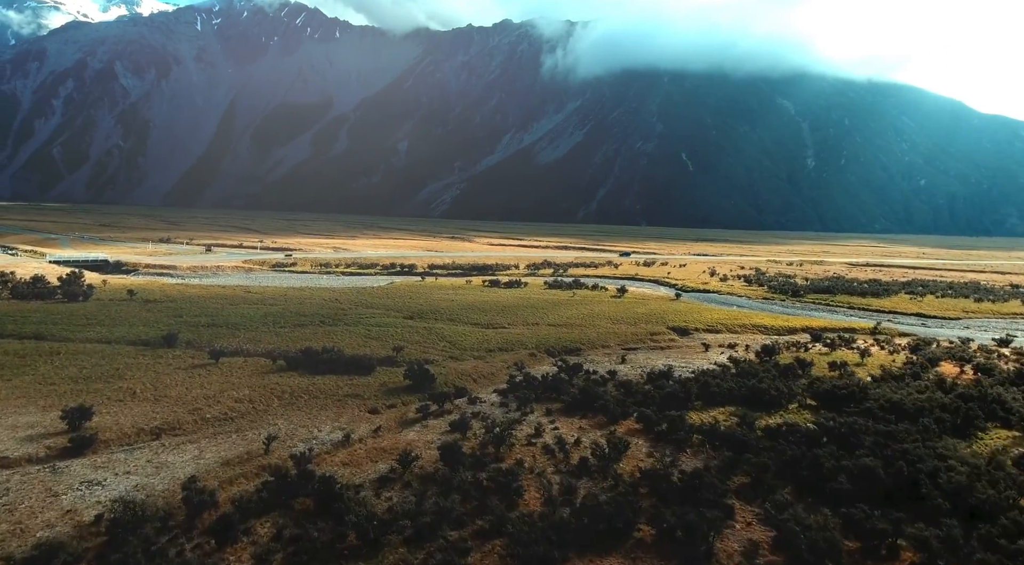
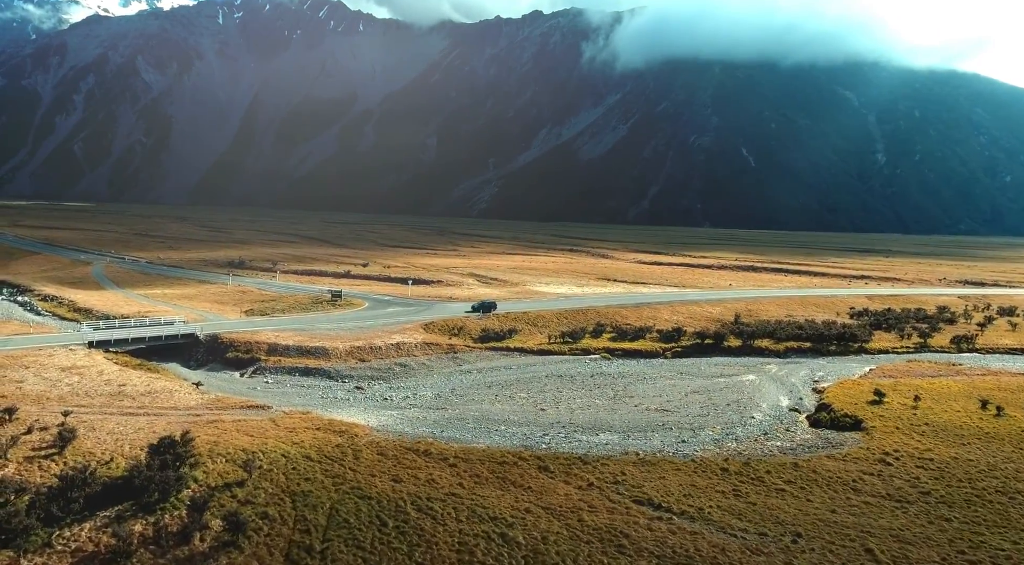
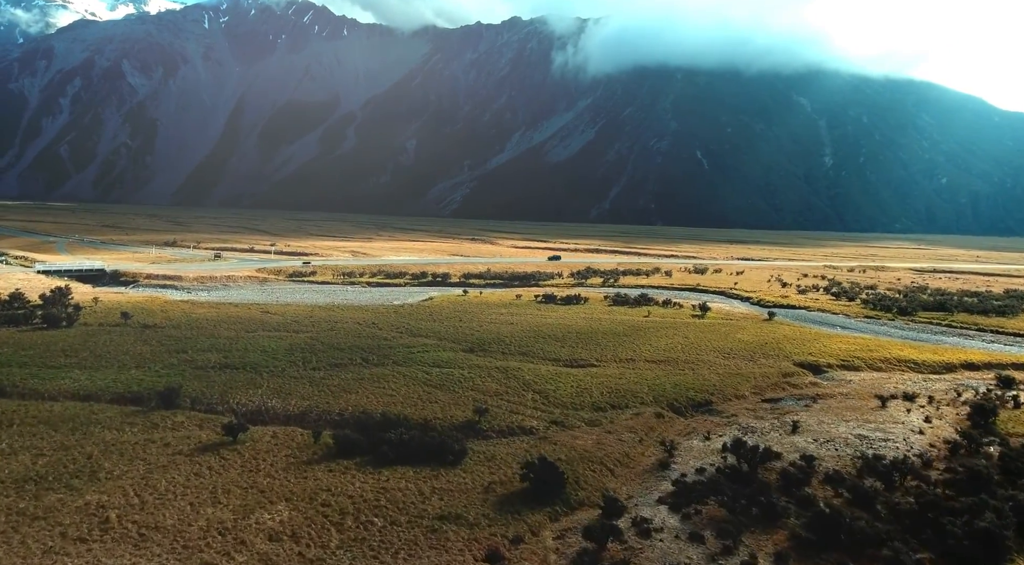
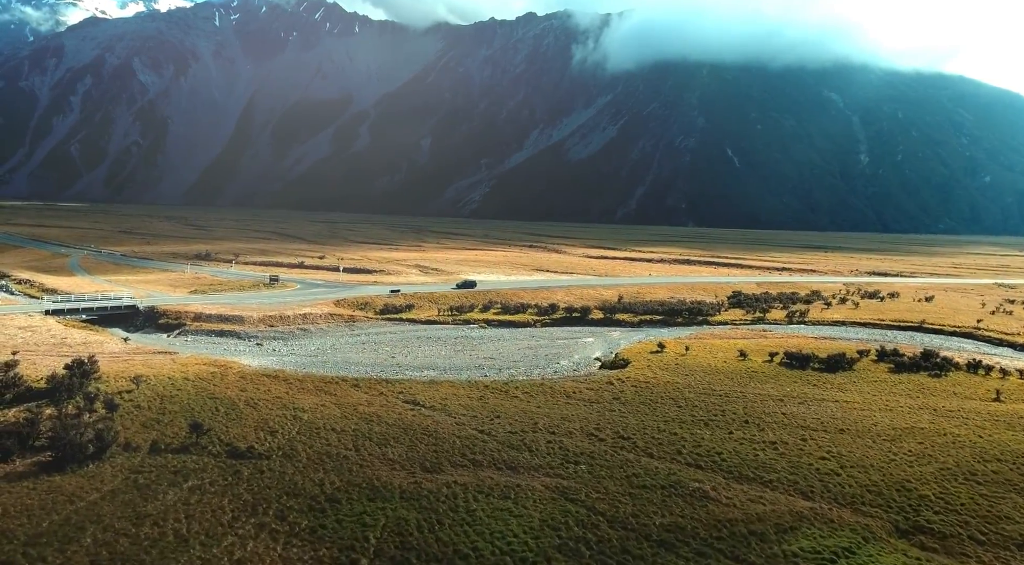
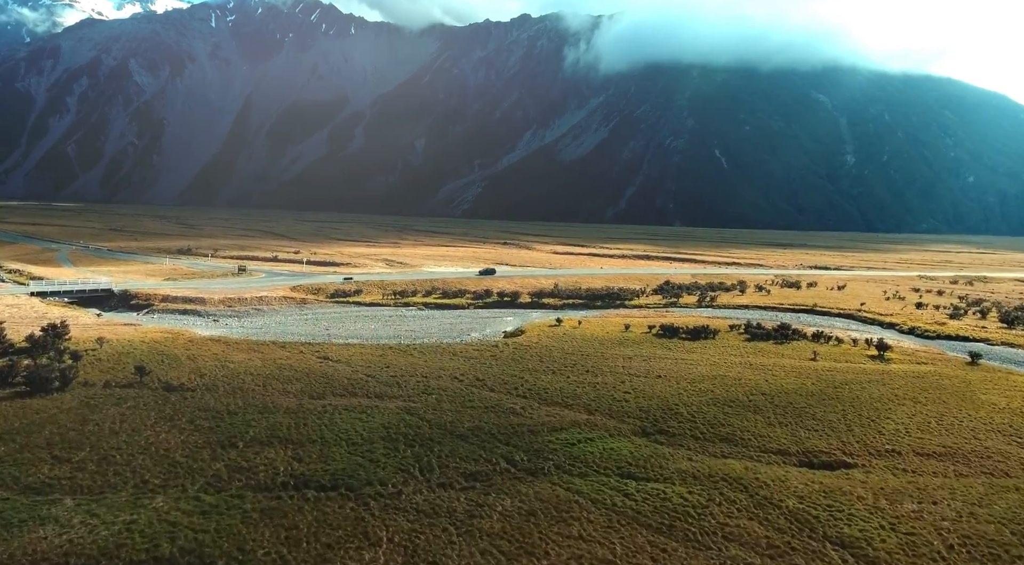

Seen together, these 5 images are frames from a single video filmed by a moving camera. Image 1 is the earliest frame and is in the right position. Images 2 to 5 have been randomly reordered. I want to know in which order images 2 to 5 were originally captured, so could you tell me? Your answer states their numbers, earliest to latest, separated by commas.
3, 5, 4, 2
